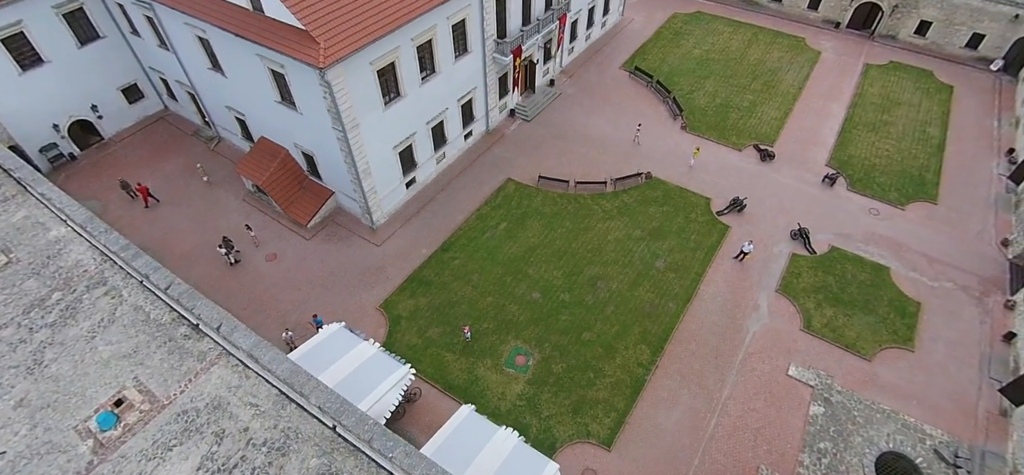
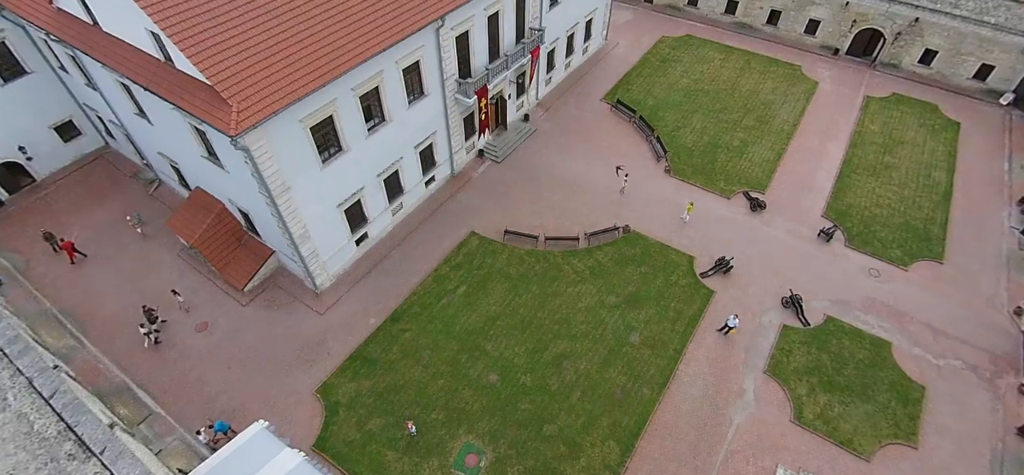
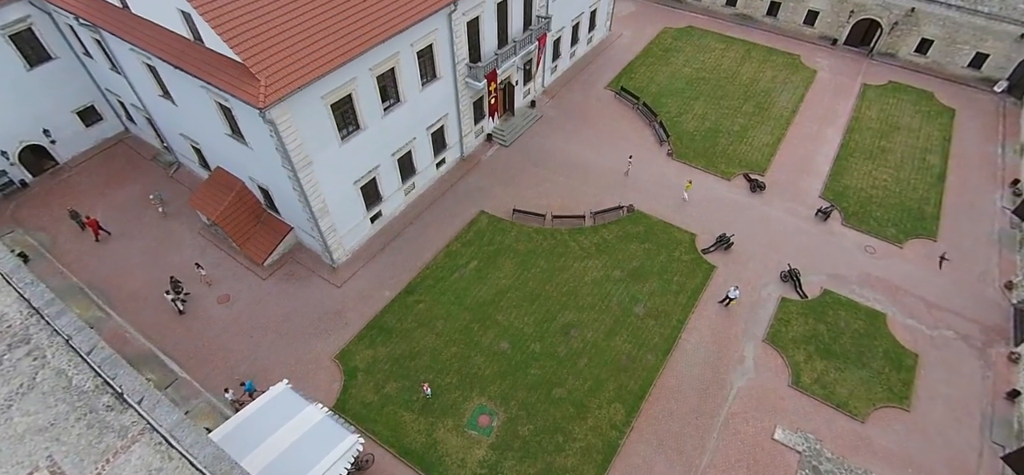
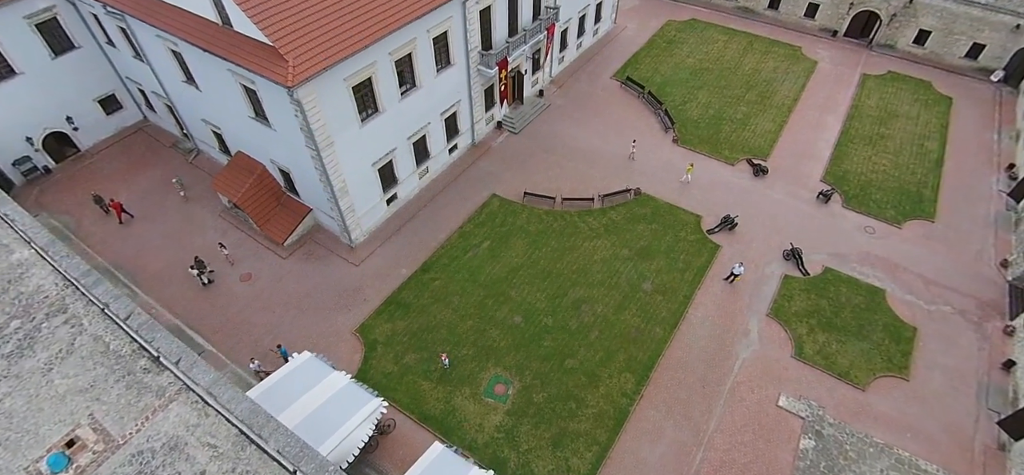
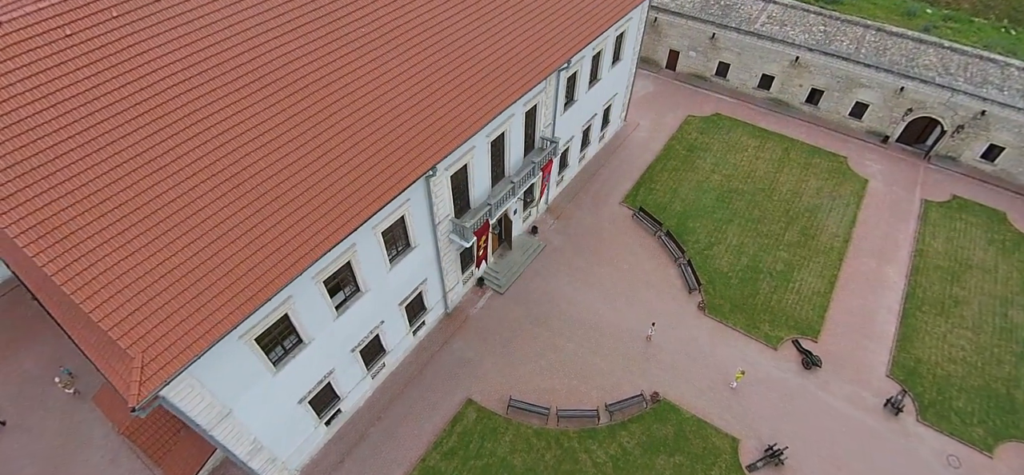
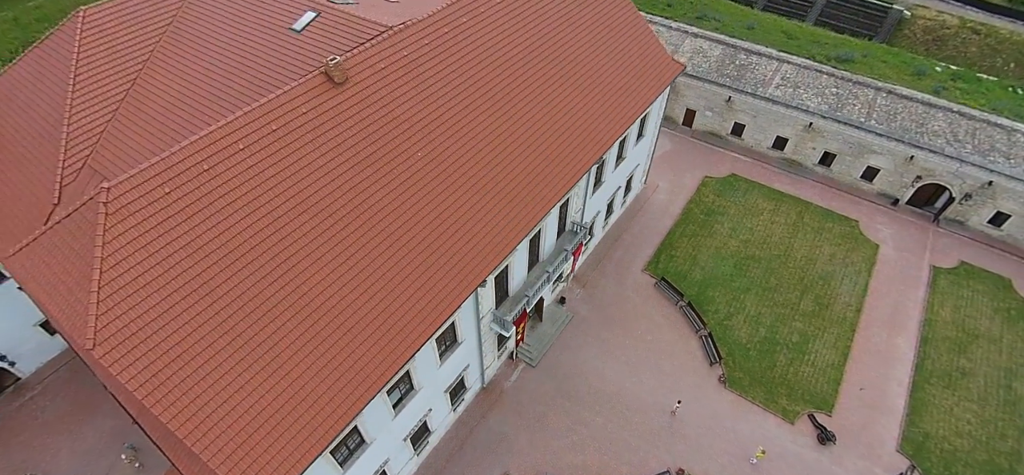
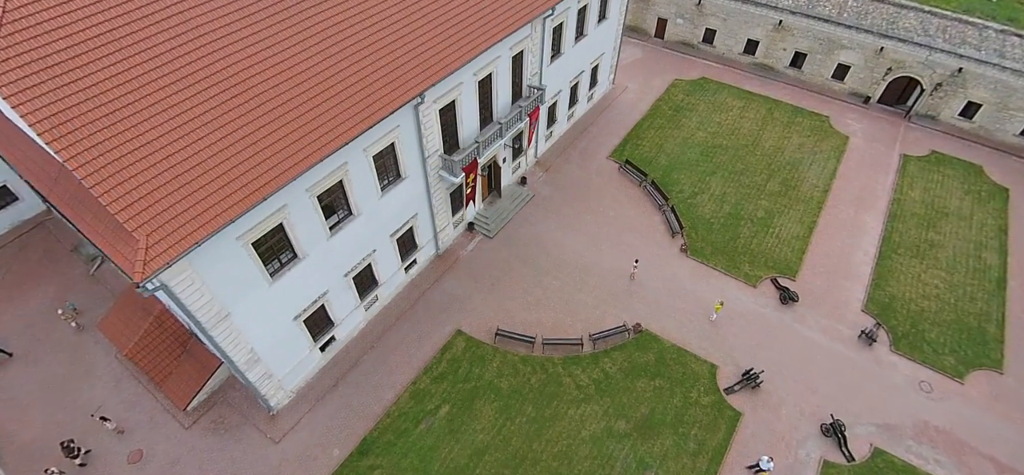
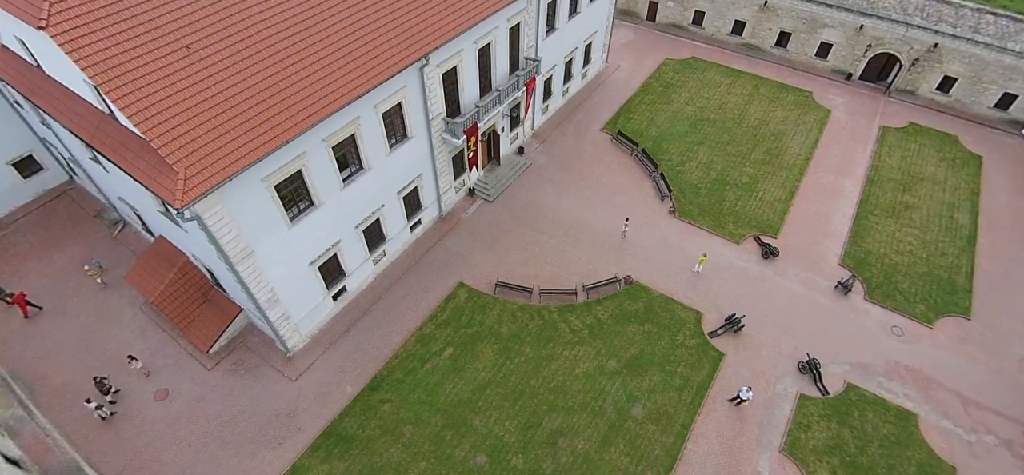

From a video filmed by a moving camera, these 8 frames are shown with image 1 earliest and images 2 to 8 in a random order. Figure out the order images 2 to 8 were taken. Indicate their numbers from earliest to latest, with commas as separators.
4, 3, 2, 8, 7, 5, 6
